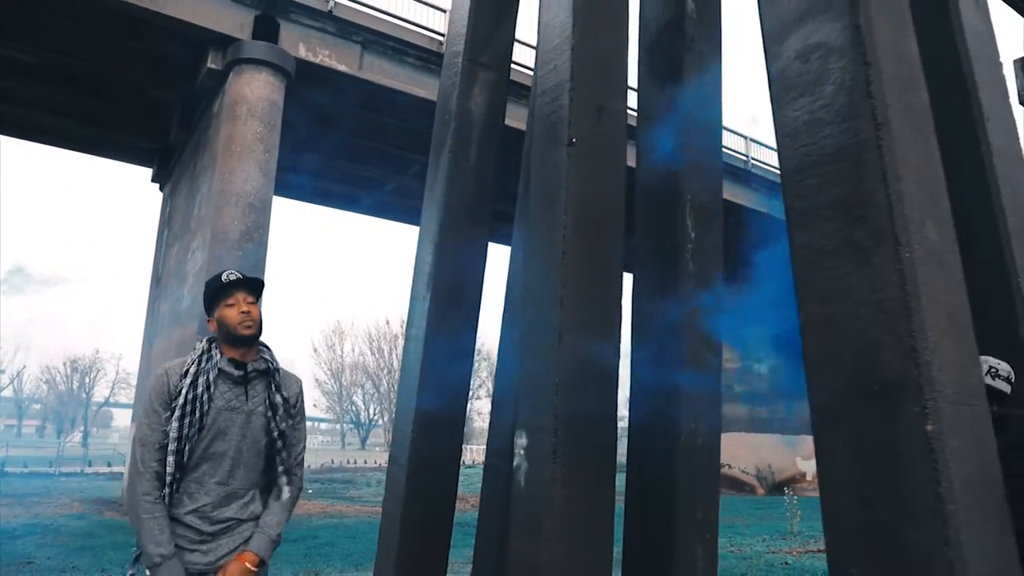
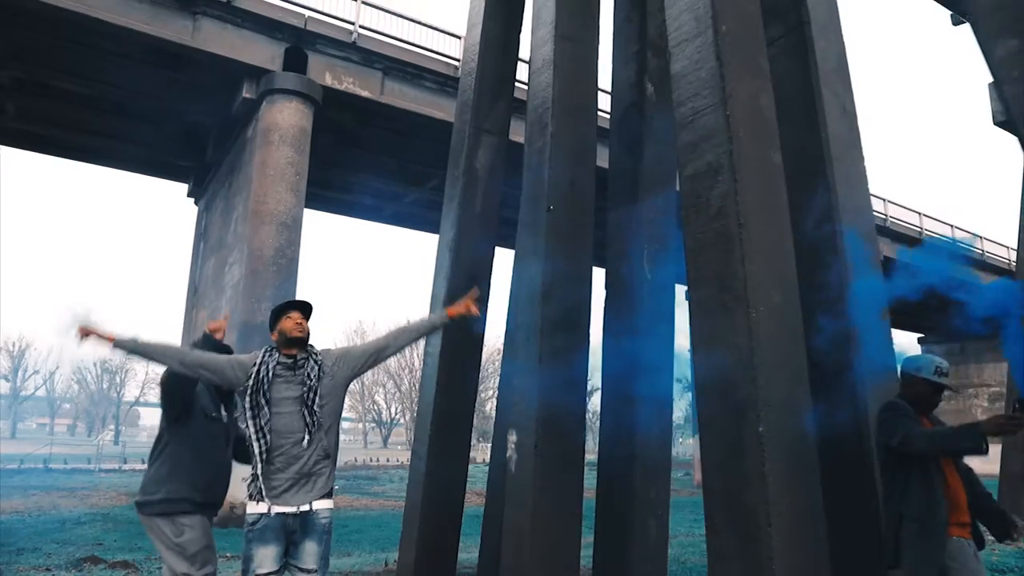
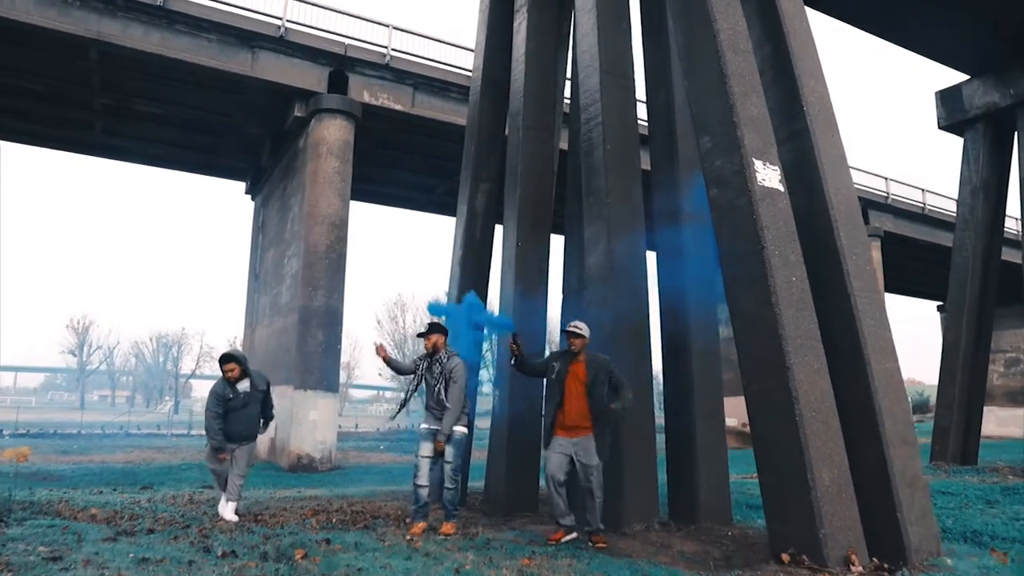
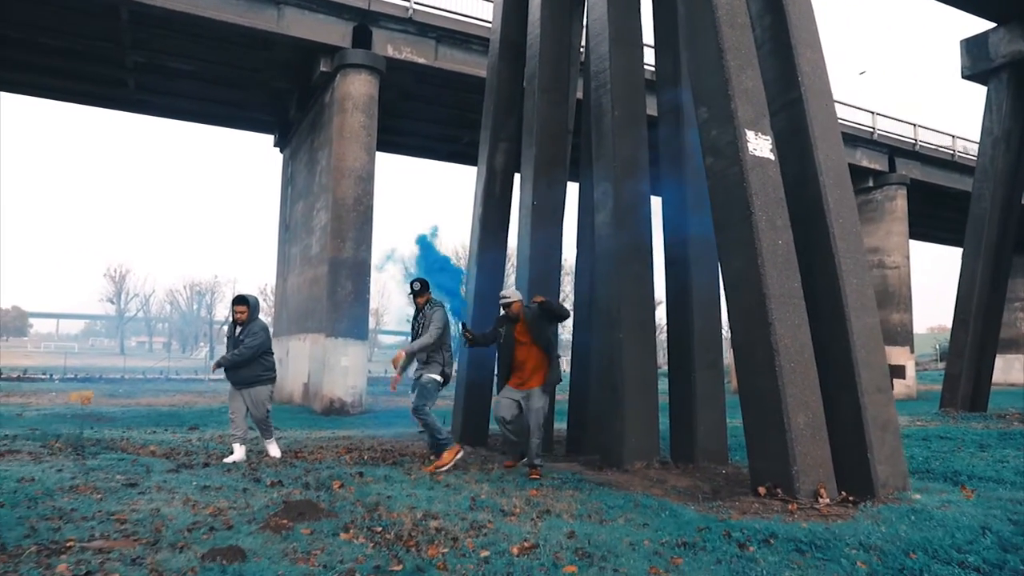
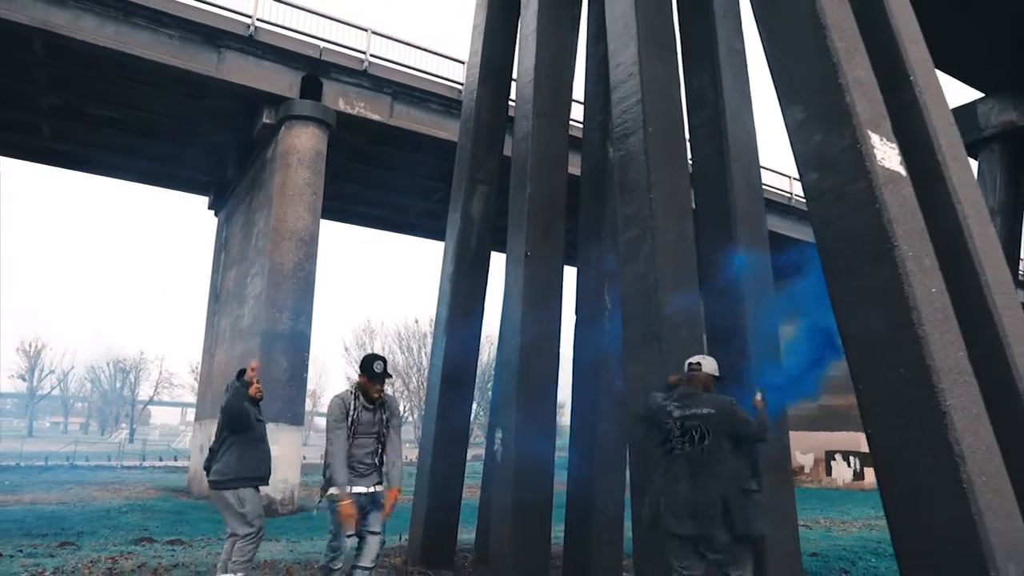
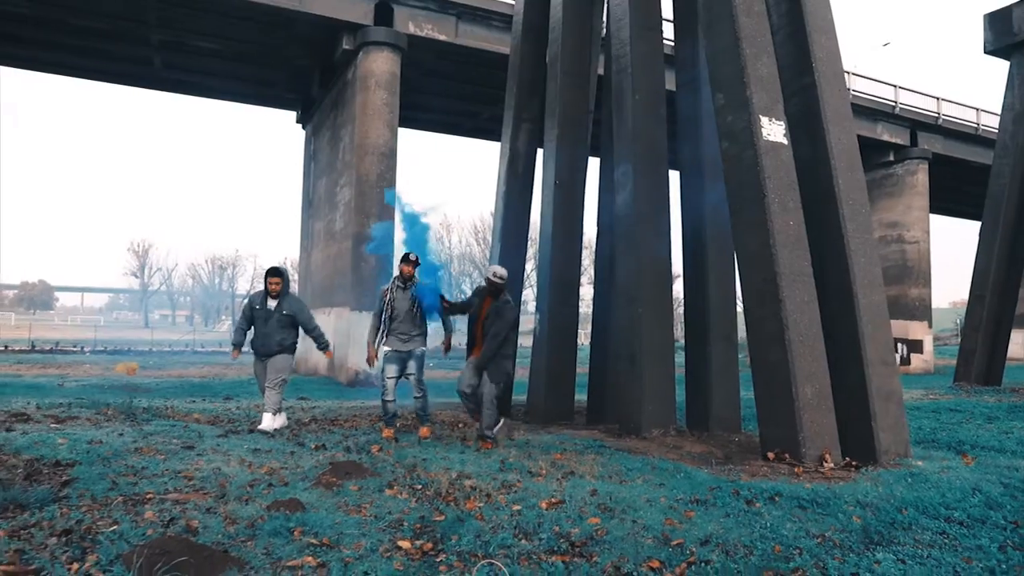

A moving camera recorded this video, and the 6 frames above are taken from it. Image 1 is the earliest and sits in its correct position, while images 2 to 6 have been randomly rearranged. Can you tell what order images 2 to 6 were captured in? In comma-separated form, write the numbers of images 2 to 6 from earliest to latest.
2, 5, 3, 4, 6
